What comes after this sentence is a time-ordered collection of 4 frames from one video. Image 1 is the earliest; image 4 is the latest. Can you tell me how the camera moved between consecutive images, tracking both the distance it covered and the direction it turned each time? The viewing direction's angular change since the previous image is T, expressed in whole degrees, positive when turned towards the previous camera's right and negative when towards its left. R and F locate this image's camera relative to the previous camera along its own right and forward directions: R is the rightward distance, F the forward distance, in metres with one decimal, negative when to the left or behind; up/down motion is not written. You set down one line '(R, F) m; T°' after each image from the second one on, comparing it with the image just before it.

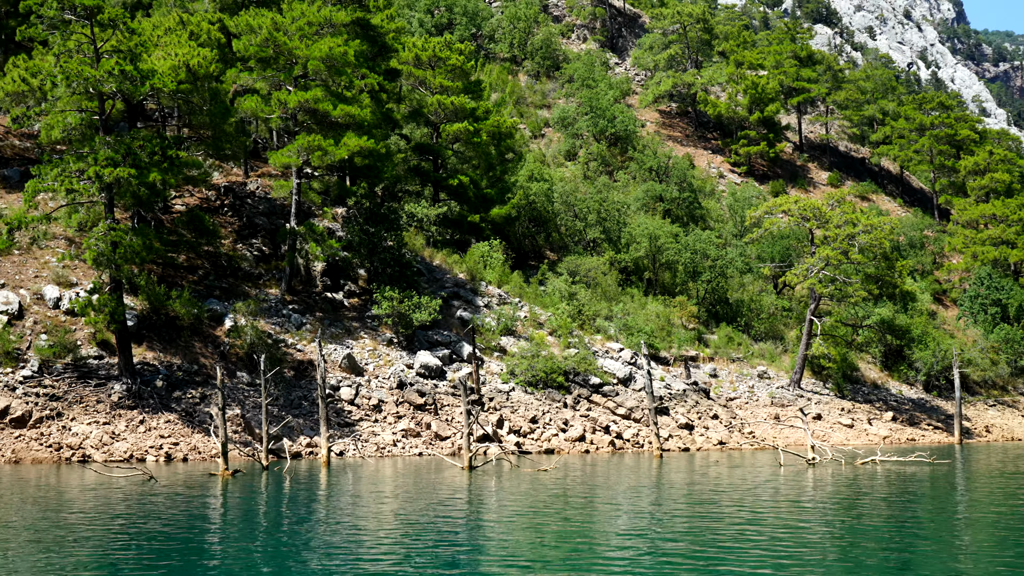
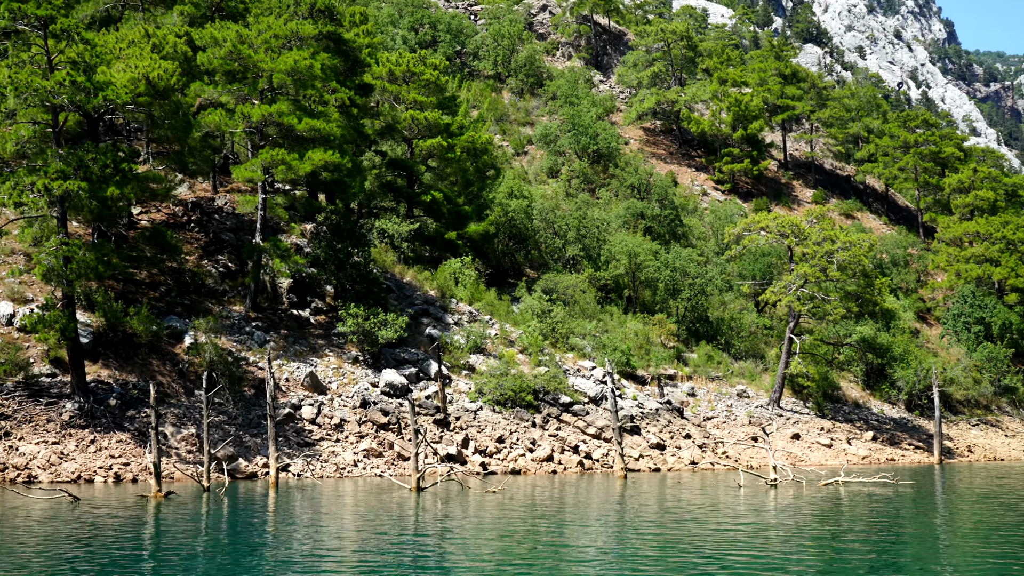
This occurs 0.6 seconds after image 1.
(+0.5, +0.5) m; 0°
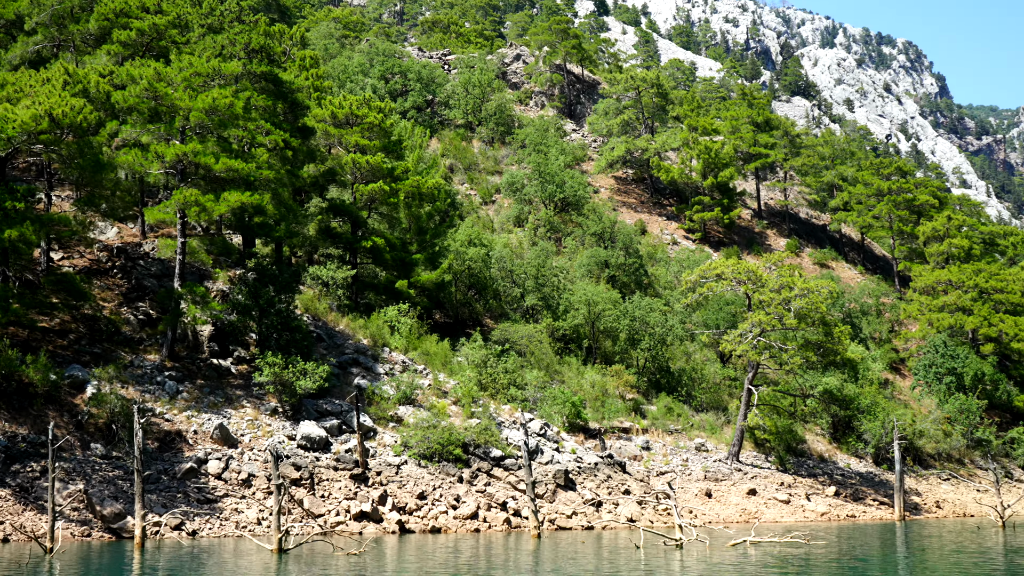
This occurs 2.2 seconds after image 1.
(+1.4, +1.2) m; 0°
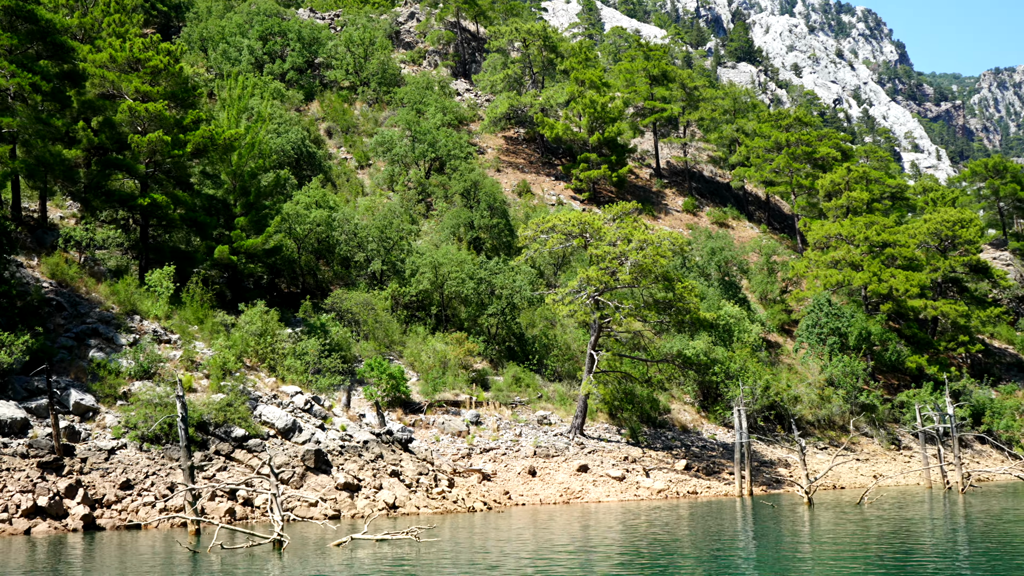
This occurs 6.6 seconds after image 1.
(+3.9, +3.4) m; +1°
